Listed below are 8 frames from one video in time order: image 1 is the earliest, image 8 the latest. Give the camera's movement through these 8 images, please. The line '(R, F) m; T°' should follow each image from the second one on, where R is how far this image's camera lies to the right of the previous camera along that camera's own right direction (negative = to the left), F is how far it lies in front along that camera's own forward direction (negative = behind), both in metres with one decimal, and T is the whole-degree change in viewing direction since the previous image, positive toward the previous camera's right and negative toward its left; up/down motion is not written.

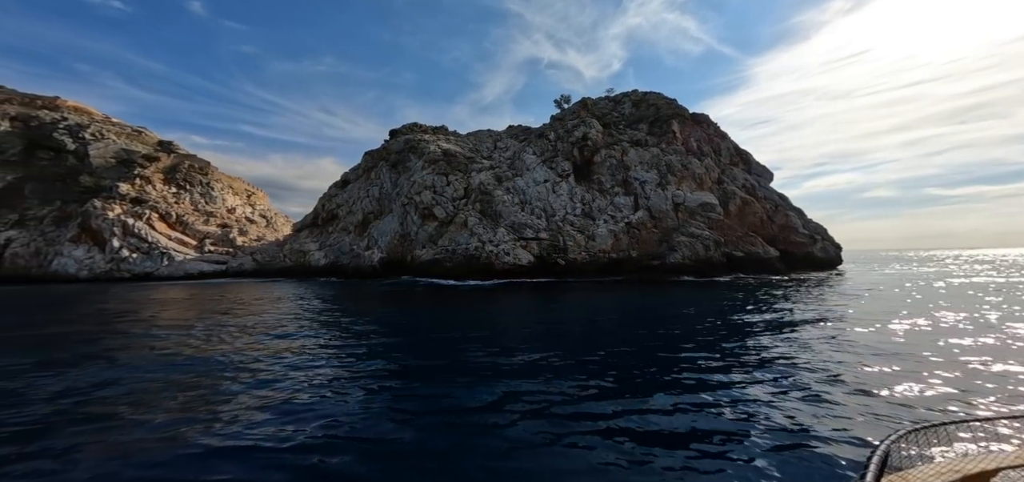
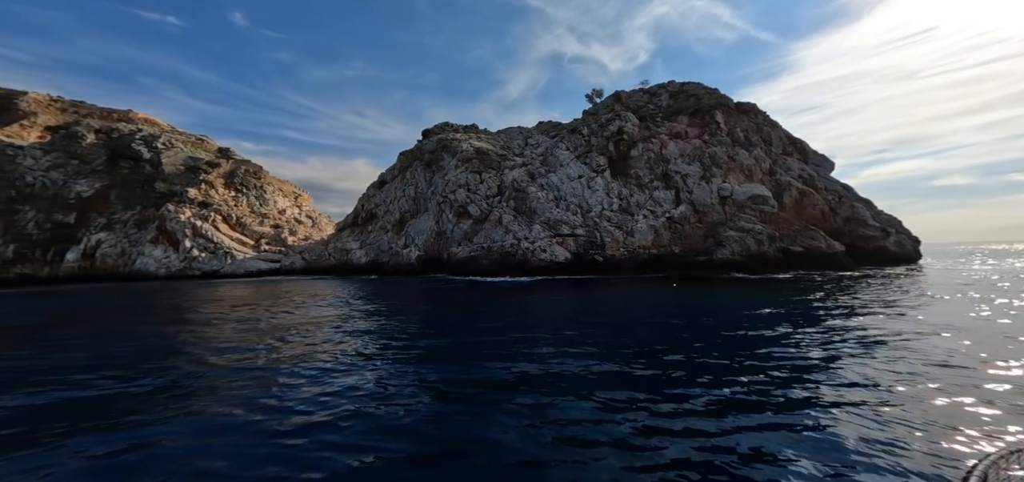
(-0.2, 0.0) m; -5°
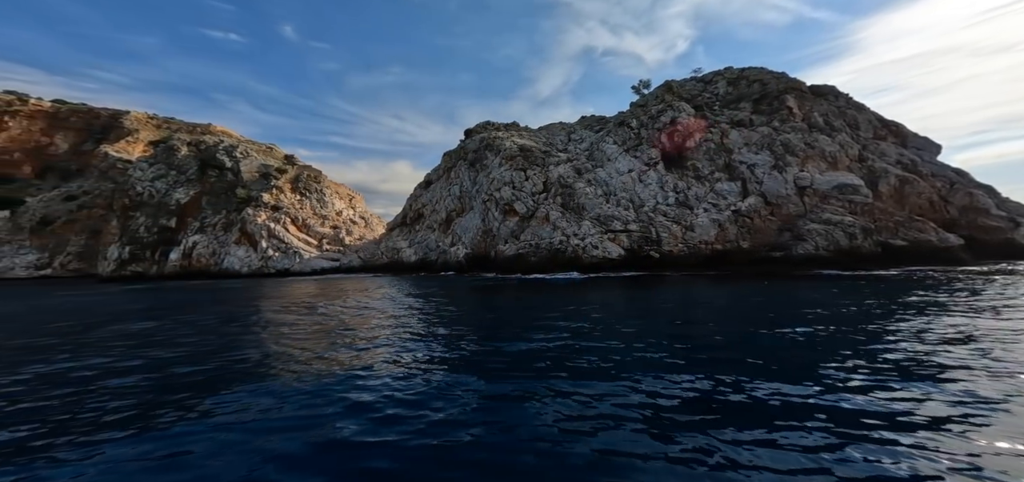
(-0.5, 0.0) m; -7°
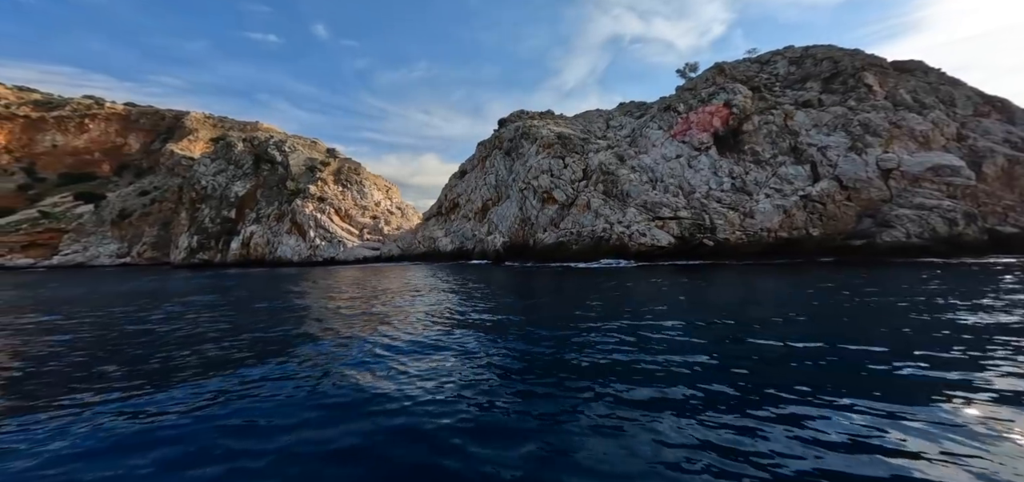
(-0.9, -0.3) m; -5°
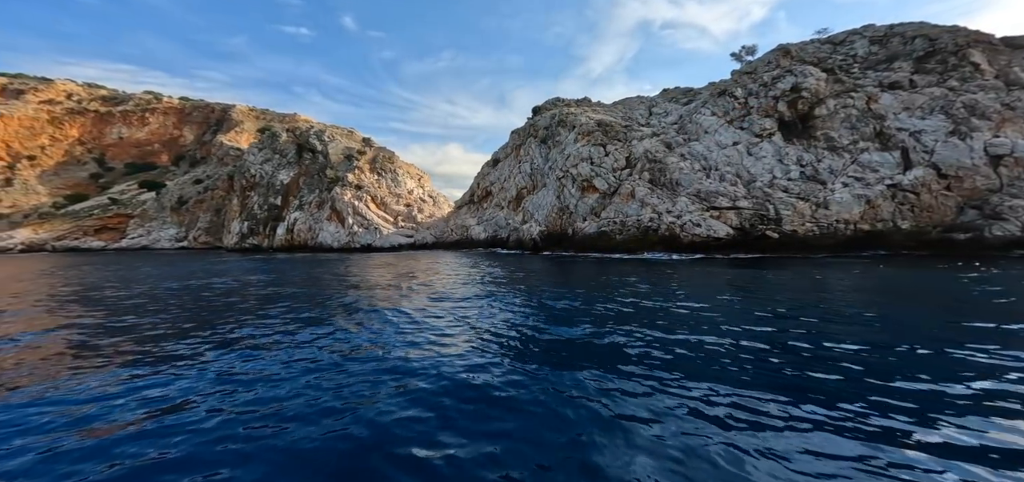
(-1.2, -0.1) m; -5°
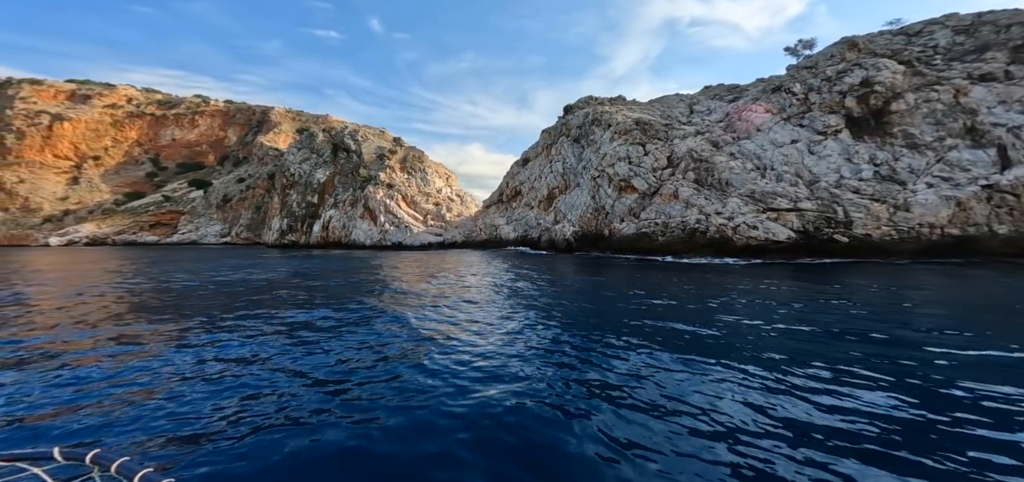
(-1.0, +0.2) m; -4°
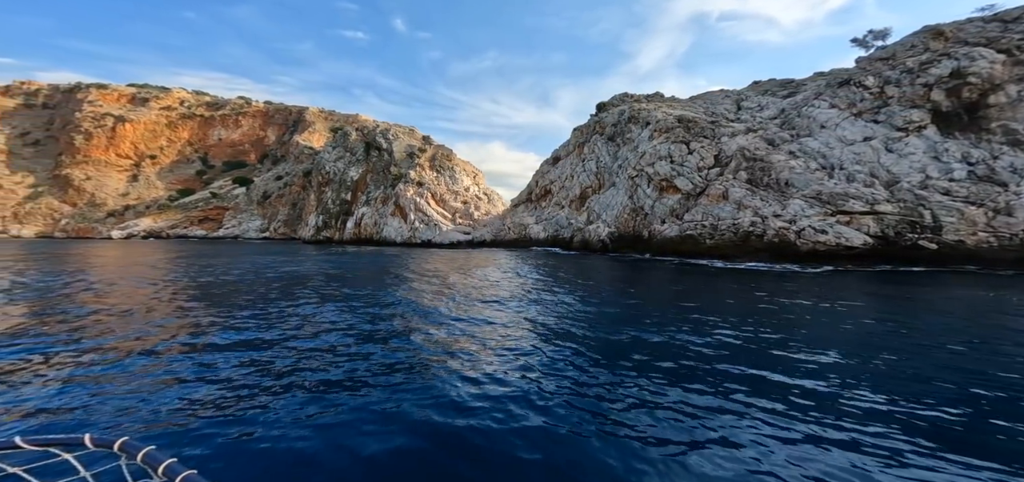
(-1.3, +0.4) m; -4°
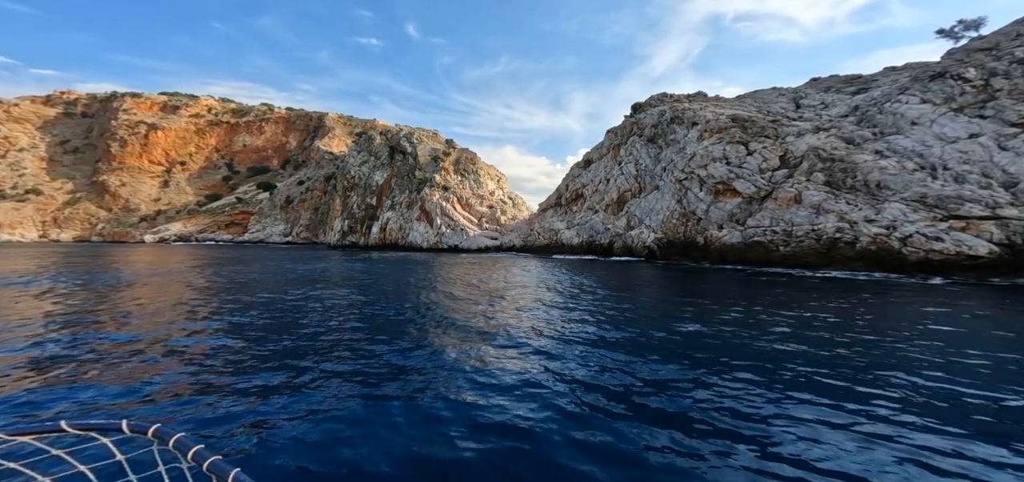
(-3.2, +1.4) m; -2°
